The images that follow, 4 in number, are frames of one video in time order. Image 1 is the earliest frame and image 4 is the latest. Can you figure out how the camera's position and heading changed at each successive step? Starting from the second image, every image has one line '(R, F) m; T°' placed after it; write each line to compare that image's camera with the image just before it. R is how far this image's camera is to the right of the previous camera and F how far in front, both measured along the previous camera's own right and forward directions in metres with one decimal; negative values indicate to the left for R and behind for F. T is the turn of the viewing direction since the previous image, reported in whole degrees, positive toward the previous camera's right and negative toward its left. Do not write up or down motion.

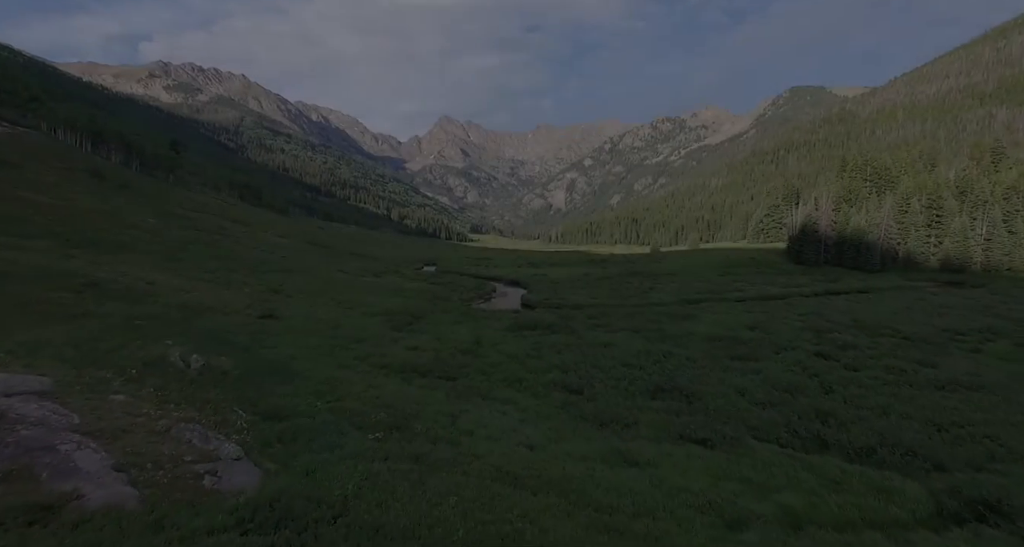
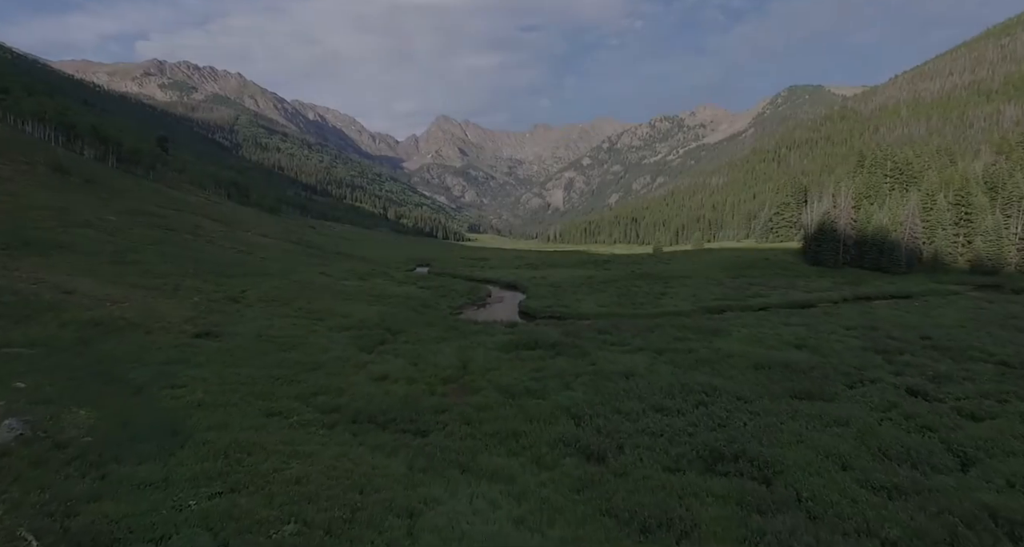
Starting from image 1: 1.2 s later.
(+0.2, +8.4) m; 0°
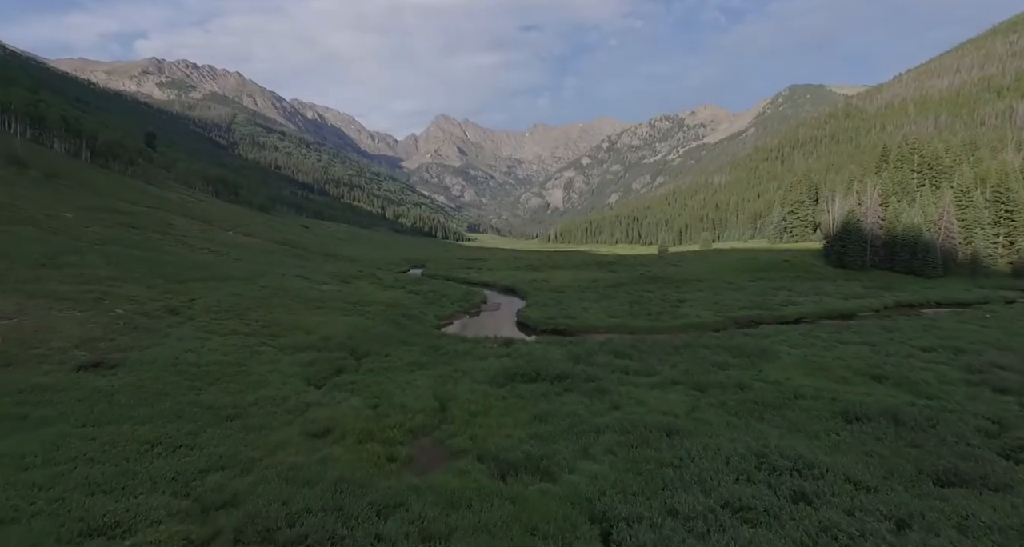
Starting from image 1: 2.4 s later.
(+0.2, +9.1) m; 0°
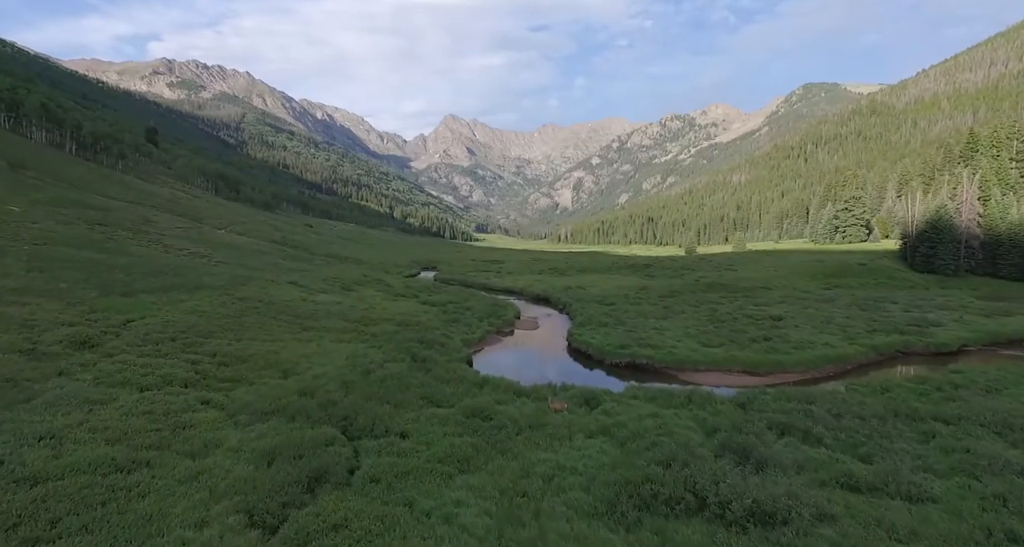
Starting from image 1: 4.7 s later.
(-3.7, +15.0) m; -1°
